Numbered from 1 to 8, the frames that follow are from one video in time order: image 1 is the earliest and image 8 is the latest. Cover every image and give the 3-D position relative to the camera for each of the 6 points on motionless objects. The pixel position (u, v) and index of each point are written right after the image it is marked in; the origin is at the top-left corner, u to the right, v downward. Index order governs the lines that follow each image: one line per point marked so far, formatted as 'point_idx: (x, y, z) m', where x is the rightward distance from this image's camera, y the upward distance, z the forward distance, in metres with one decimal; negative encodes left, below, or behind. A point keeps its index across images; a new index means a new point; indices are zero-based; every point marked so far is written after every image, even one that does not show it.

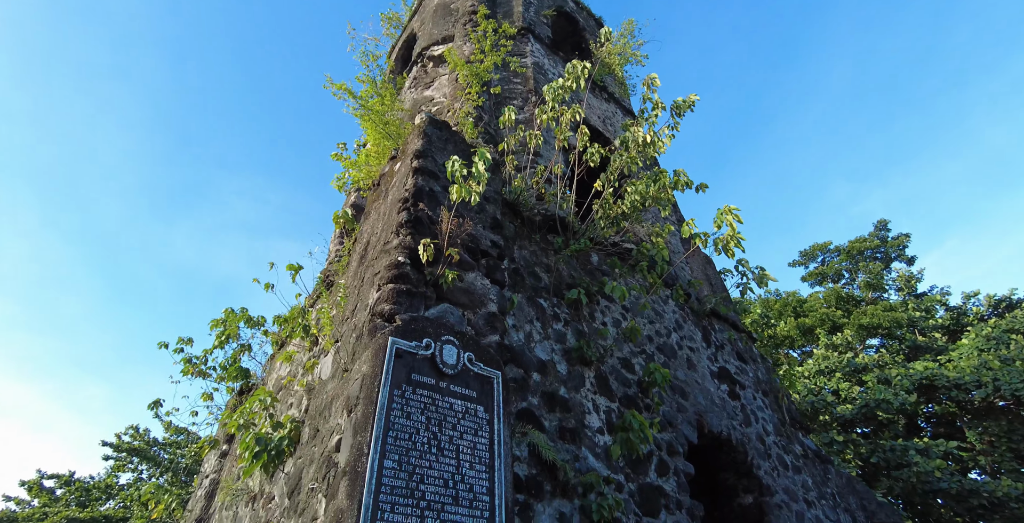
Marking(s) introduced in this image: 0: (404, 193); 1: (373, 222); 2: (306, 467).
0: (-0.6, +0.4, +2.8) m
1: (-0.9, +0.3, +3.2) m
2: (-0.9, -0.9, +2.2) m
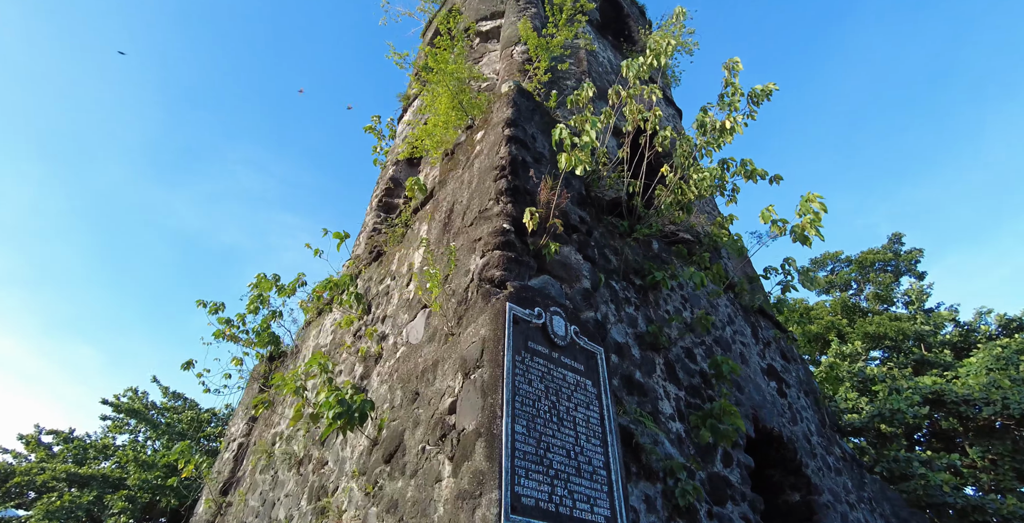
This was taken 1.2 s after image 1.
0: (-0.1, +0.6, +2.7) m
1: (-0.3, +0.5, +3.1) m
2: (-0.4, -0.7, +2.1) m
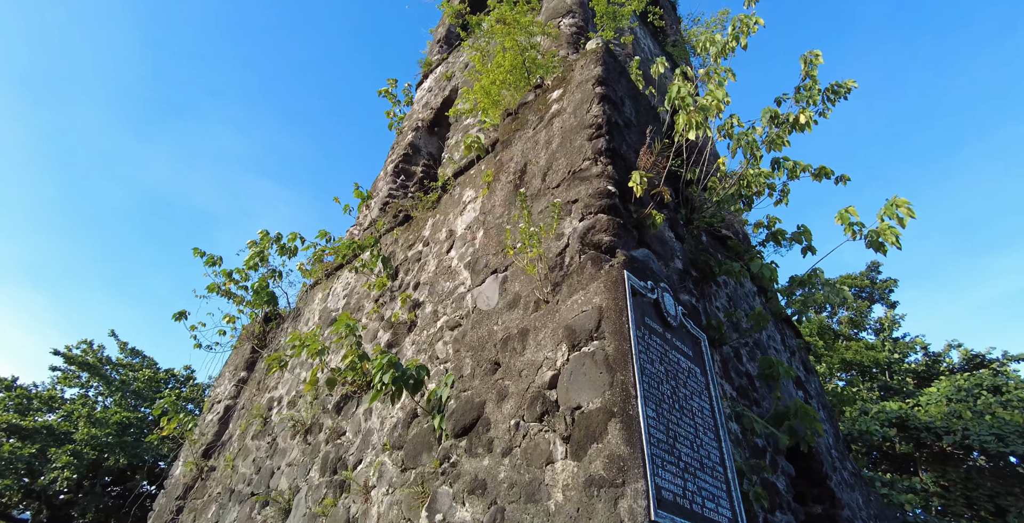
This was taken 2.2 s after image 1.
0: (+0.4, +0.7, +2.5) m
1: (+0.1, +0.6, +2.8) m
2: (-0.1, -0.5, +1.9) m
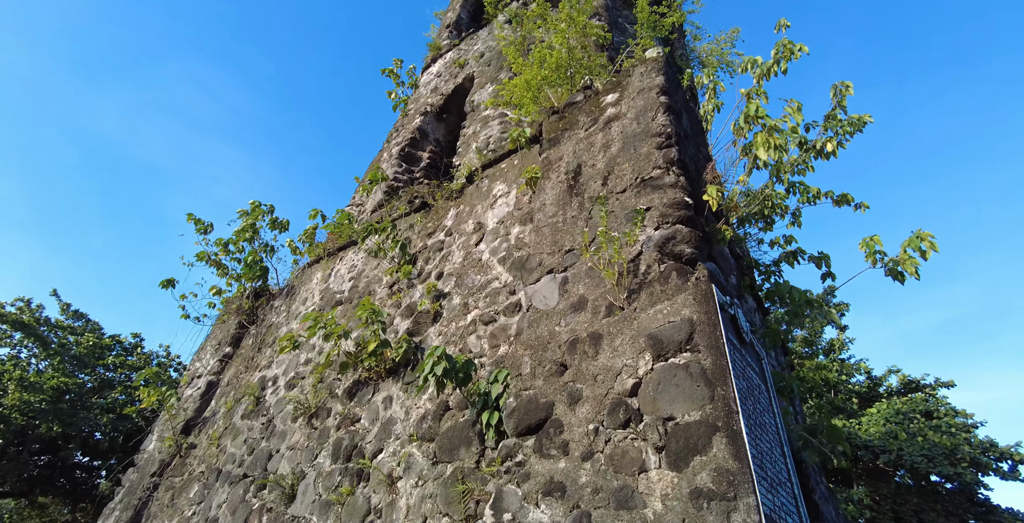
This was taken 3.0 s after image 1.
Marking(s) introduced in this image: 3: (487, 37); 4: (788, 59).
0: (+0.7, +0.7, +2.5) m
1: (+0.4, +0.6, +2.8) m
2: (+0.2, -0.5, +1.9) m
3: (-0.4, +3.2, +7.0) m
4: (+1.9, +1.4, +3.4) m
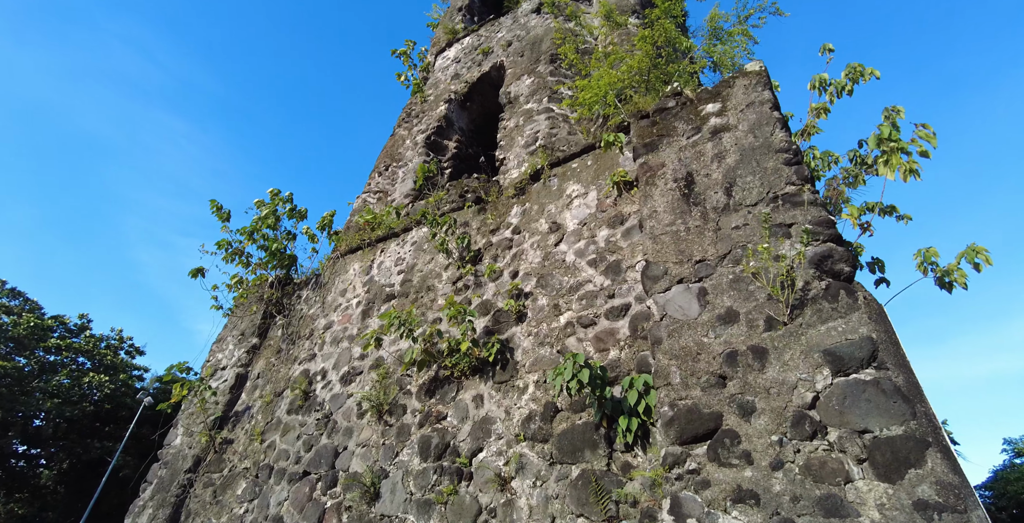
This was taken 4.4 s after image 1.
0: (+1.4, +0.6, +2.6) m
1: (+1.0, +0.6, +2.9) m
2: (+0.9, -0.6, +2.0) m
3: (0.0, +3.3, +6.9) m
4: (+2.5, +1.3, +3.6) m
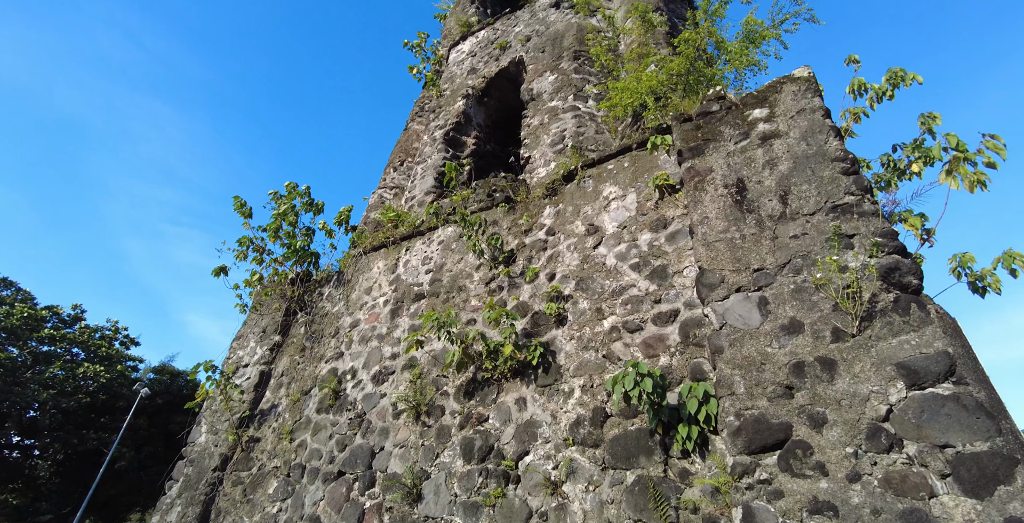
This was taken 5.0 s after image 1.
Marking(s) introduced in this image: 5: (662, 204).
0: (+1.7, +0.6, +2.6) m
1: (+1.3, +0.6, +2.9) m
2: (+1.2, -0.7, +2.0) m
3: (+0.2, +3.4, +6.9) m
4: (+2.8, +1.3, +3.6) m
5: (+1.0, +0.4, +3.3) m
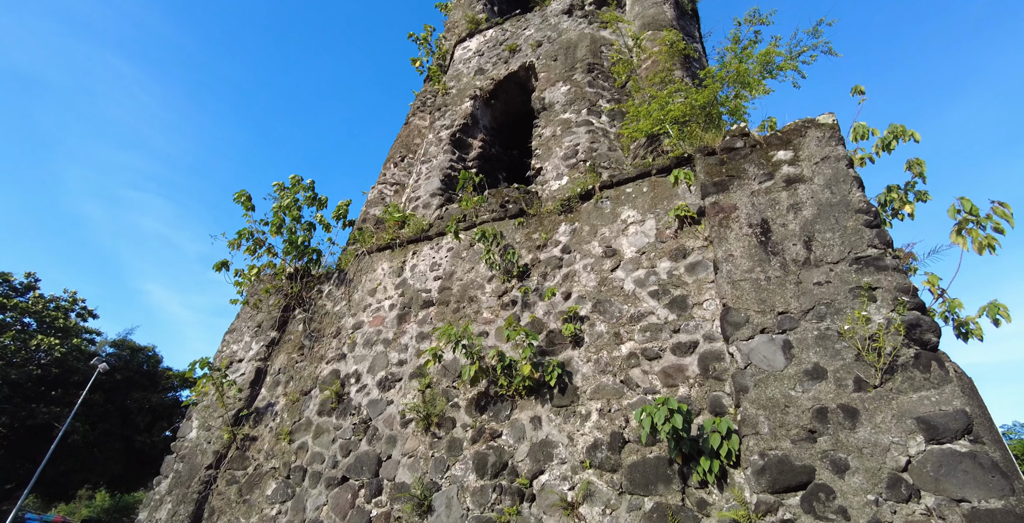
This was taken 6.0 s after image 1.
0: (+1.9, +0.3, +2.7) m
1: (+1.5, +0.3, +3.0) m
2: (+1.4, -0.9, +2.1) m
3: (+0.4, +3.3, +6.8) m
4: (+3.0, +1.0, +3.7) m
5: (+1.2, +0.2, +3.4) m
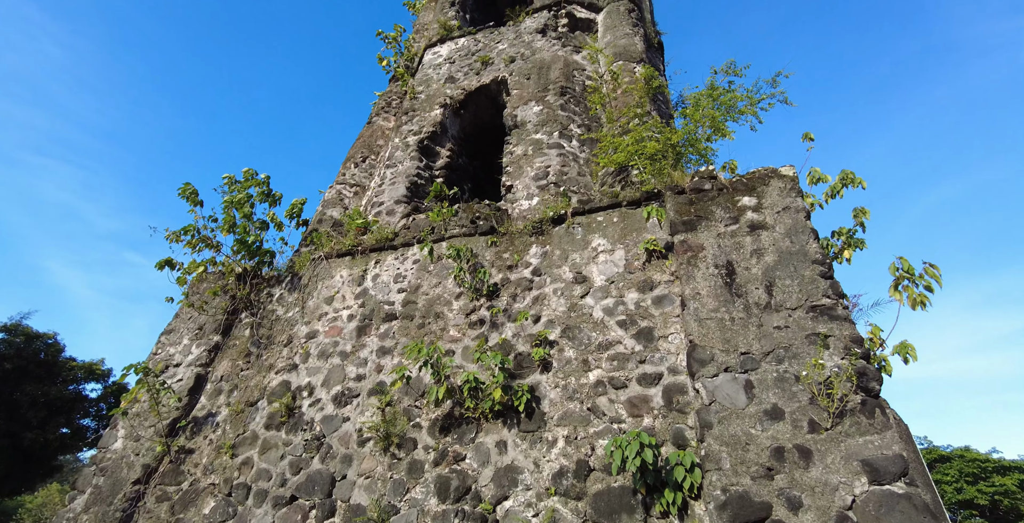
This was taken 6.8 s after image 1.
0: (+1.8, 0.0, +2.9) m
1: (+1.4, +0.1, +3.2) m
2: (+1.3, -1.1, +2.3) m
3: (0.0, +3.1, +6.9) m
4: (+2.8, +0.6, +4.1) m
5: (+1.0, 0.0, +3.6) m
